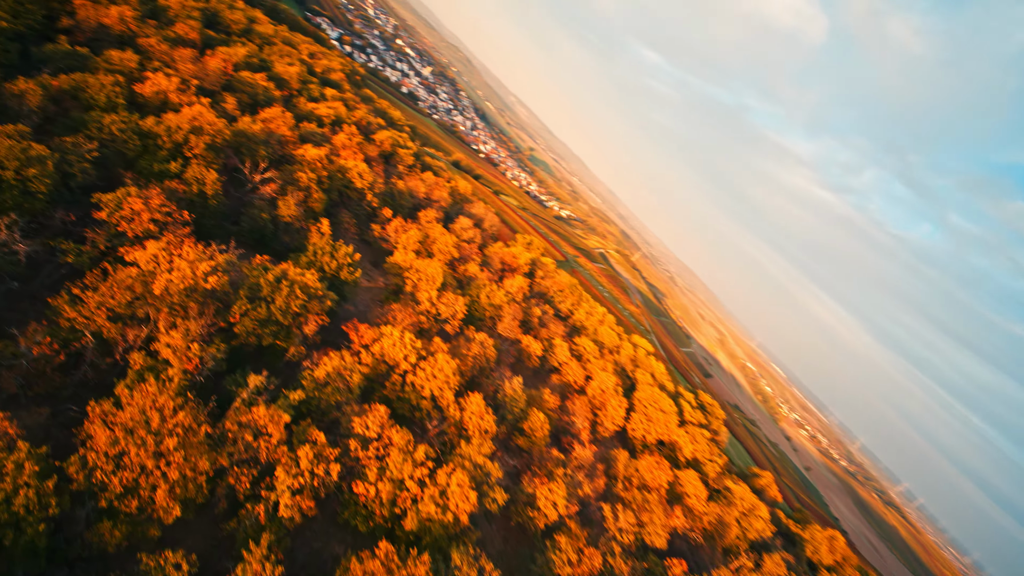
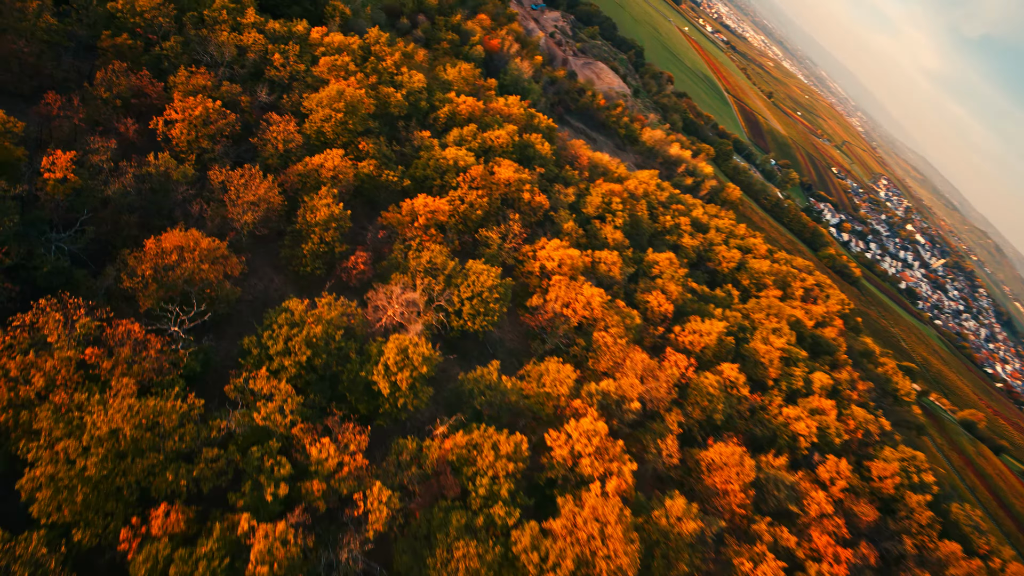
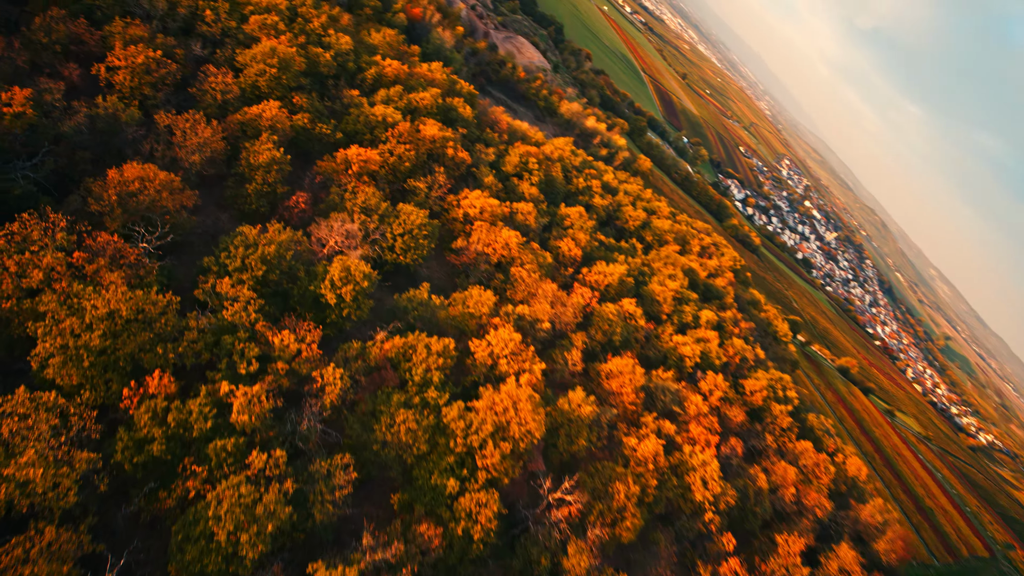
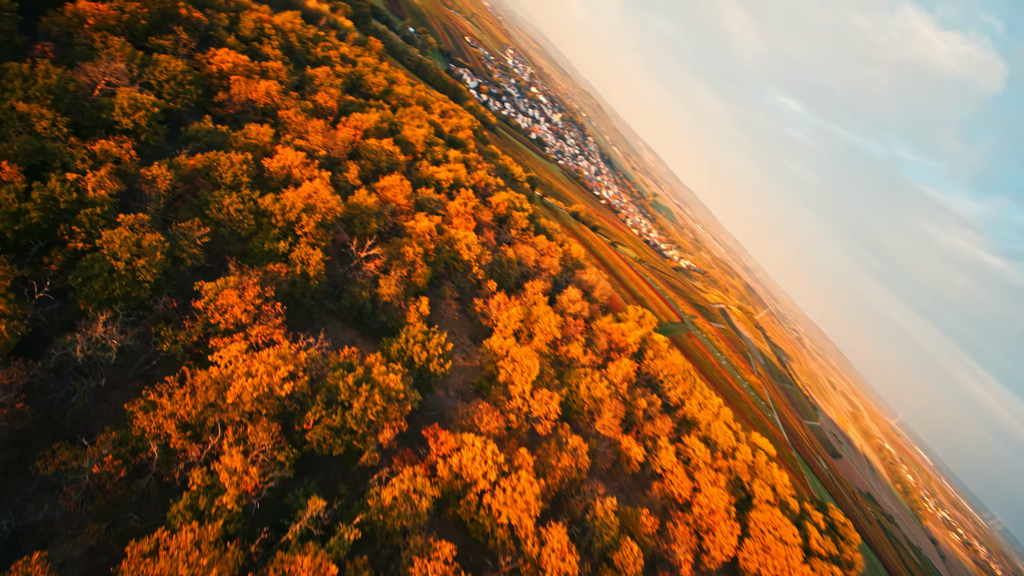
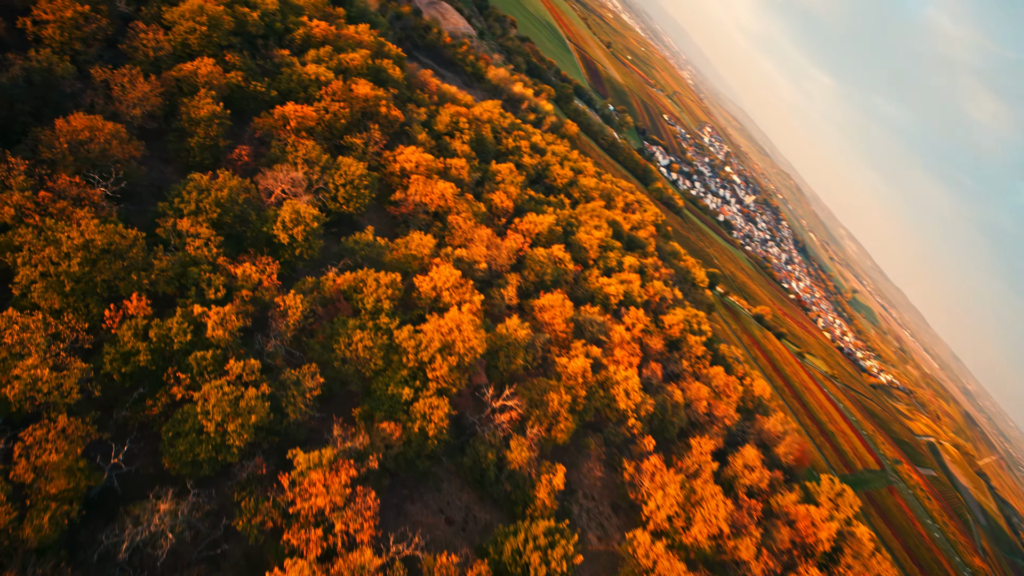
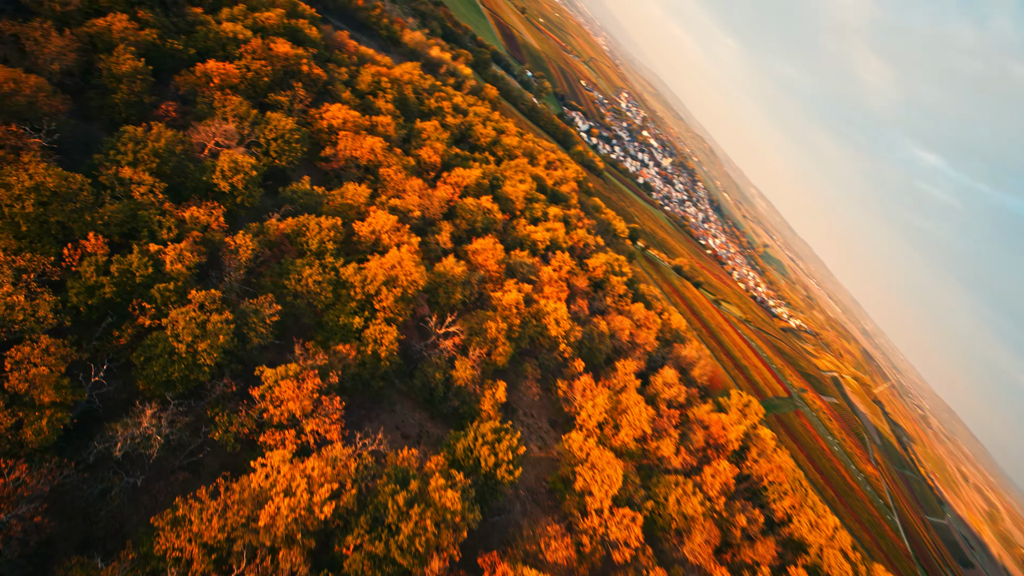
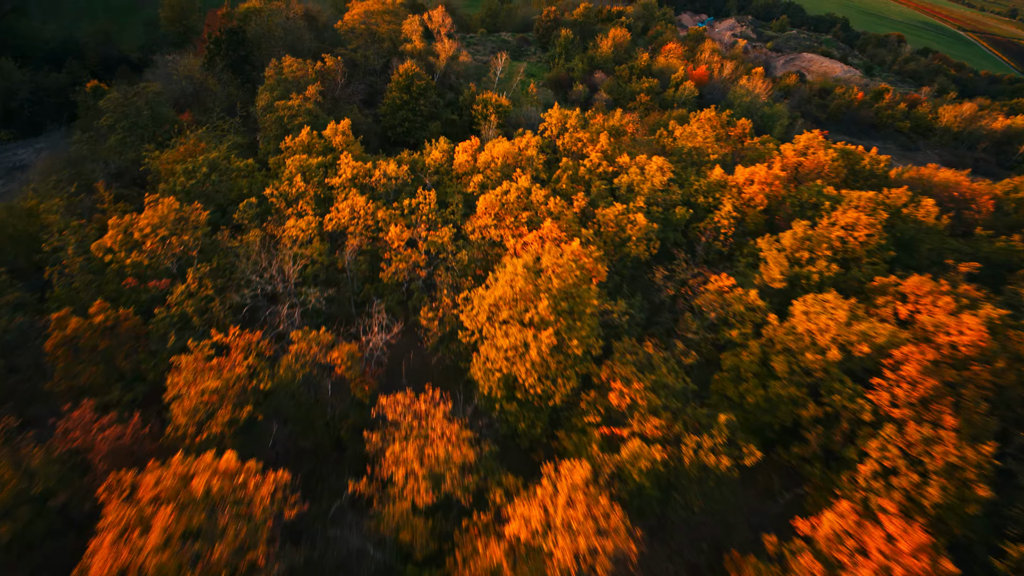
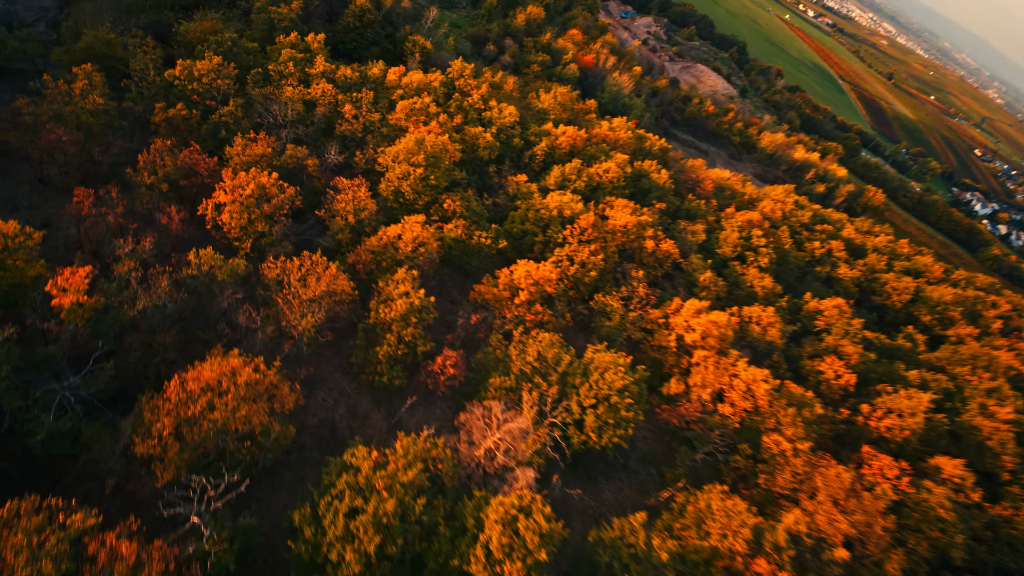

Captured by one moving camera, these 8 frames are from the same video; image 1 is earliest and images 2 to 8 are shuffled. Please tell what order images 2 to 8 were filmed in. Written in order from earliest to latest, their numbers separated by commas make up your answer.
4, 6, 5, 3, 2, 8, 7
